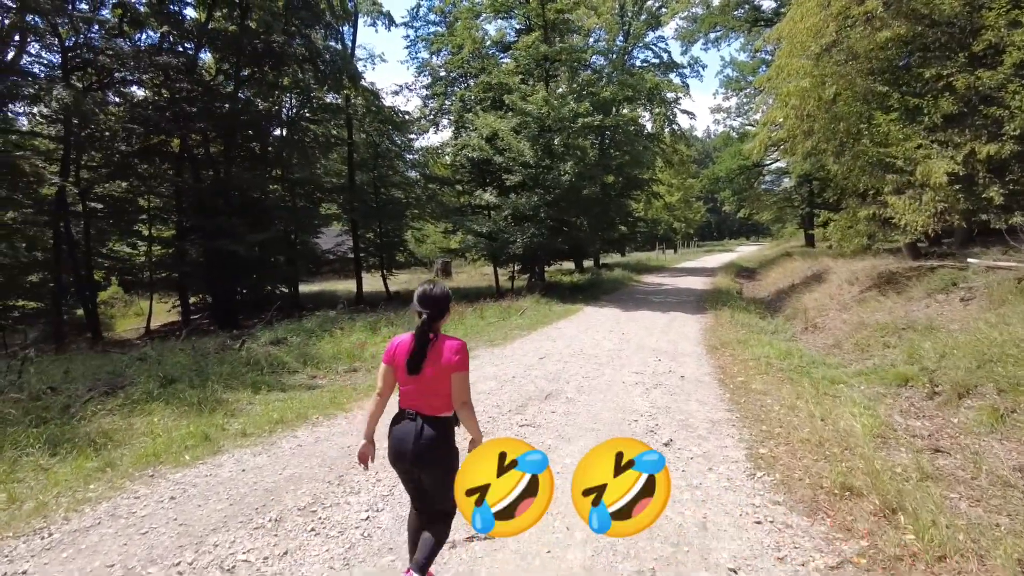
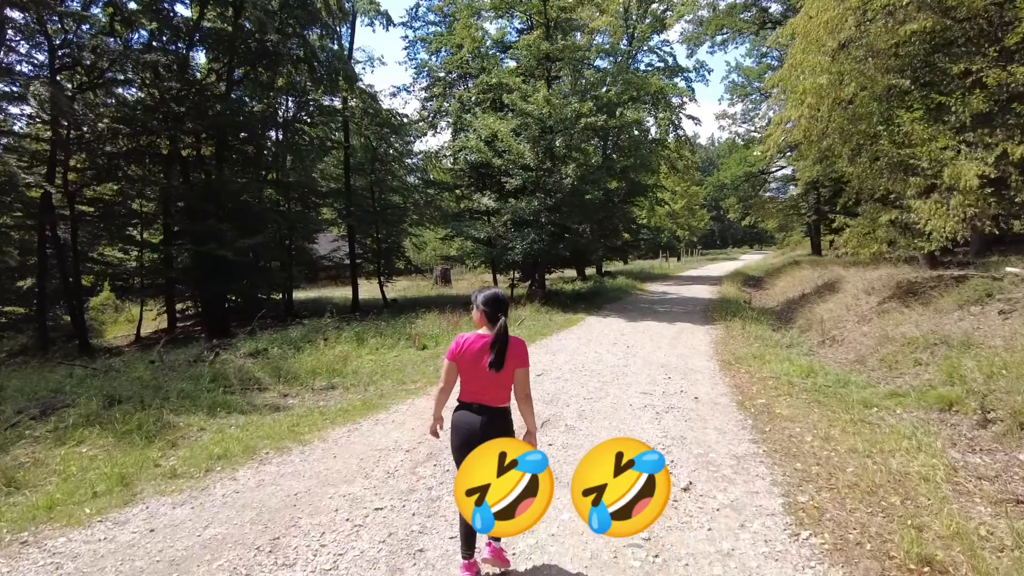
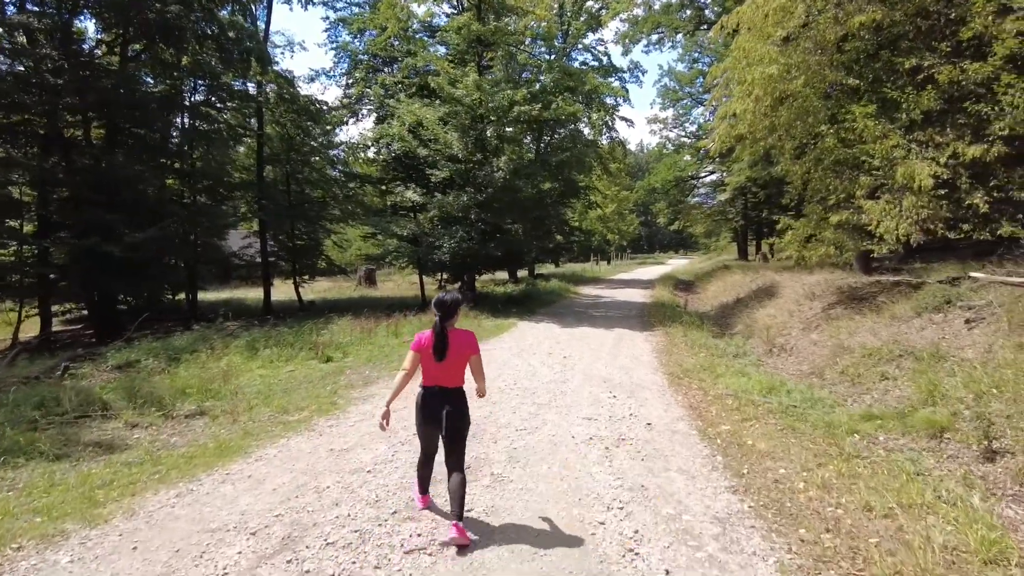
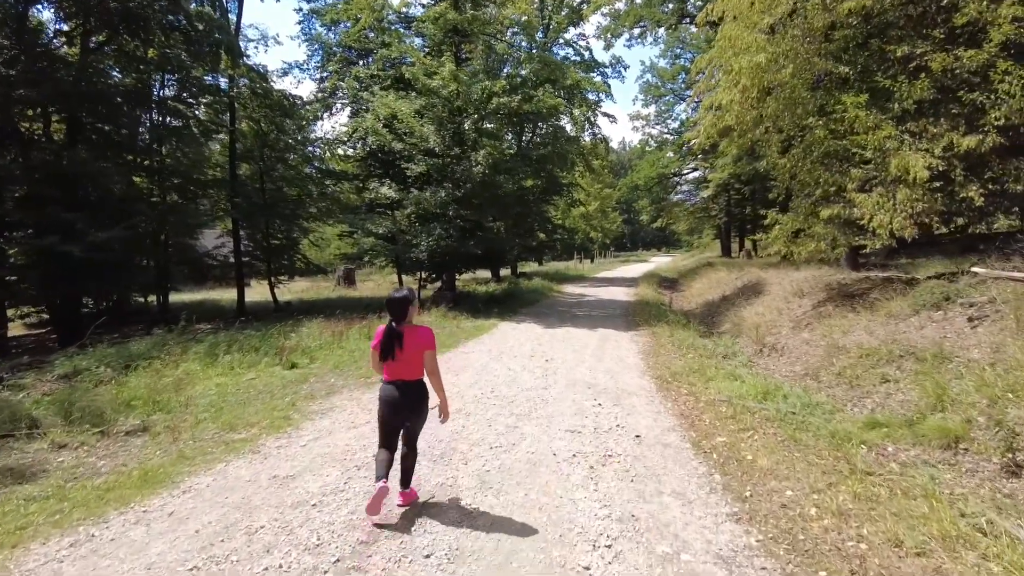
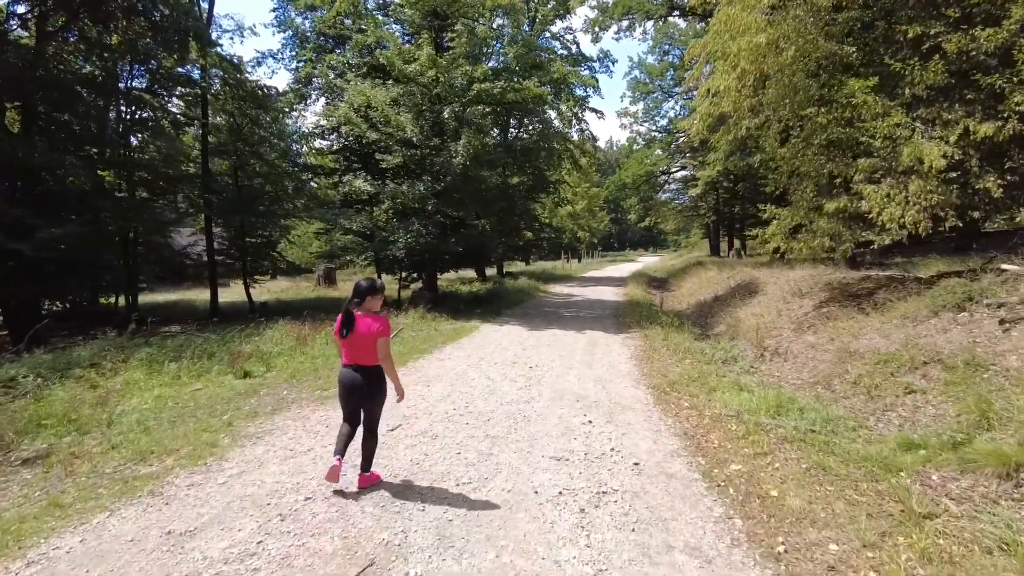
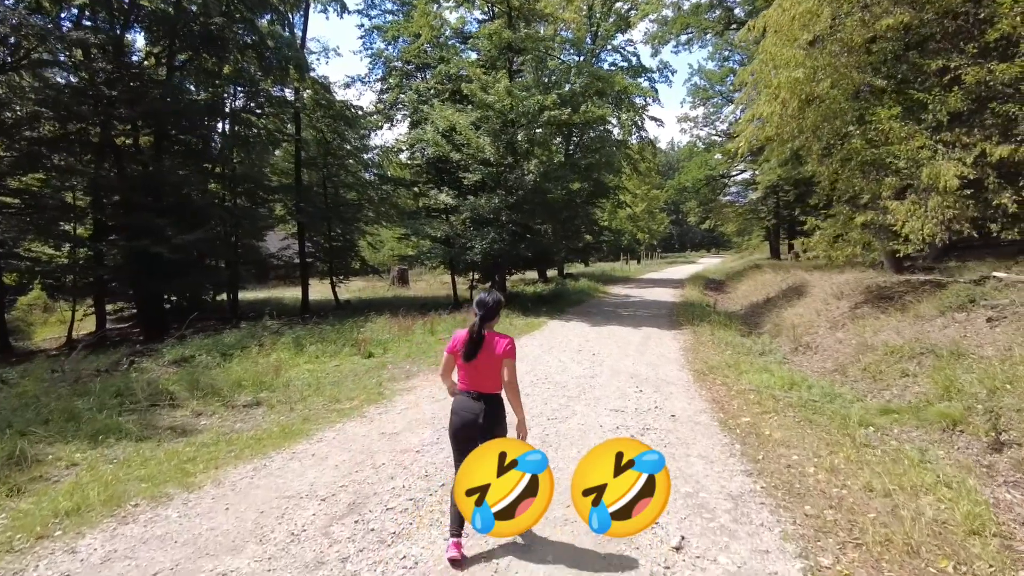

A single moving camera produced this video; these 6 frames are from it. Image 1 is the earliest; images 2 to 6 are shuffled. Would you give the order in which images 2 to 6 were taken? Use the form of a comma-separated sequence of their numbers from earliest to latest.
2, 6, 3, 4, 5
